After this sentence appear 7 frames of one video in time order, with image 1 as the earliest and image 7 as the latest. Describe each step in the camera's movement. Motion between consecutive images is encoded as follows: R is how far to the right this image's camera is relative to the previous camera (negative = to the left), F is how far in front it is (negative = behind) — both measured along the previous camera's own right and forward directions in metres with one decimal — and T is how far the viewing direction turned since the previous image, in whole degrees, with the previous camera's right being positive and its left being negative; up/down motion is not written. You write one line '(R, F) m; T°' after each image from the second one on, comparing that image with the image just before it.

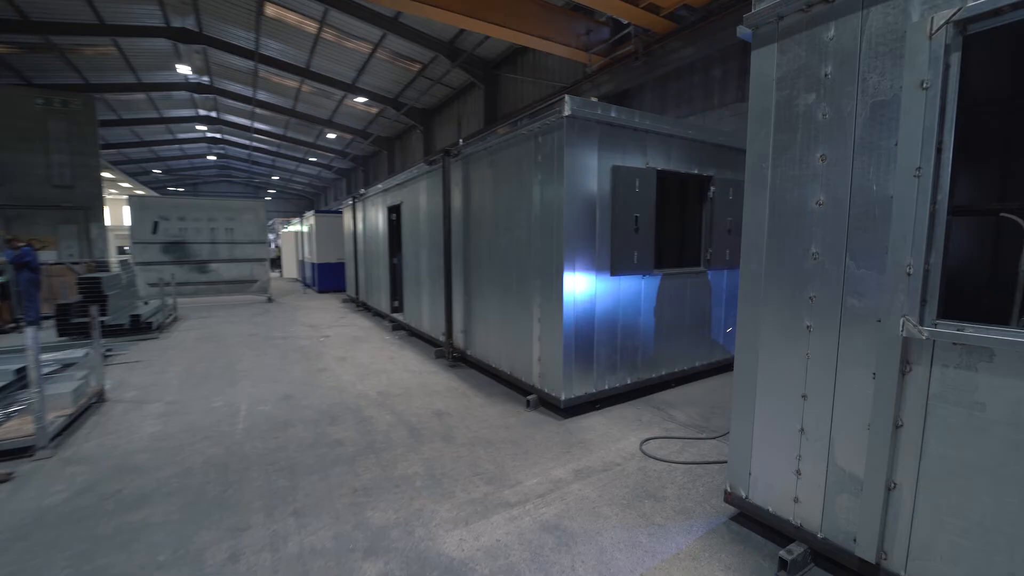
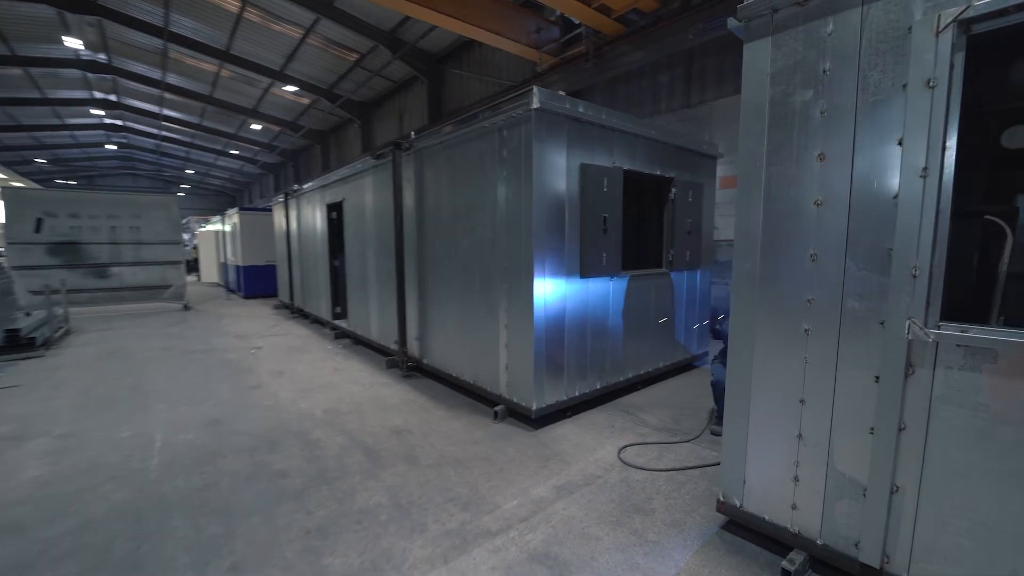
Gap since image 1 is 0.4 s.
(-0.2, +0.2) m; +8°
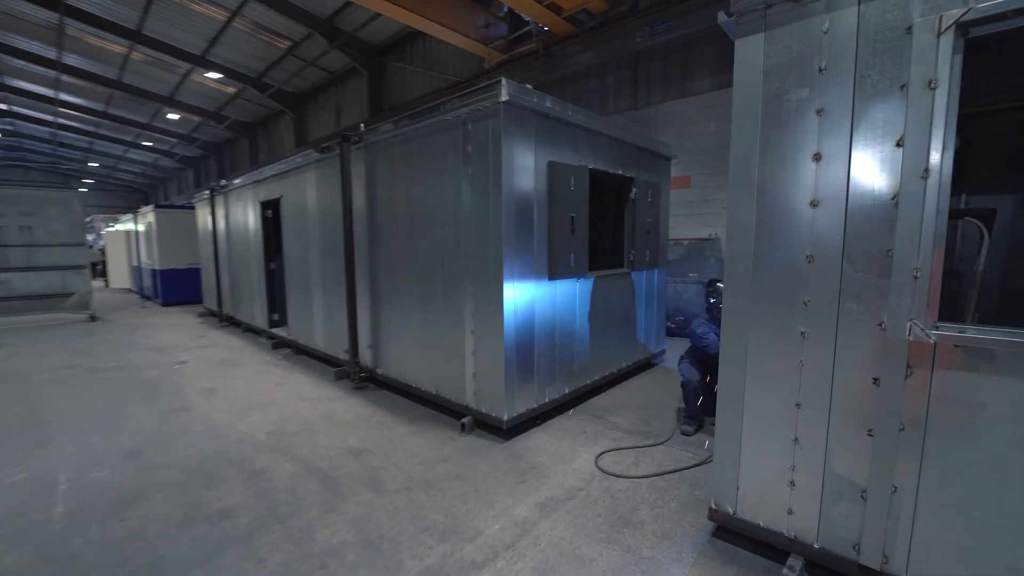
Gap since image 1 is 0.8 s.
(-0.2, +0.2) m; +7°
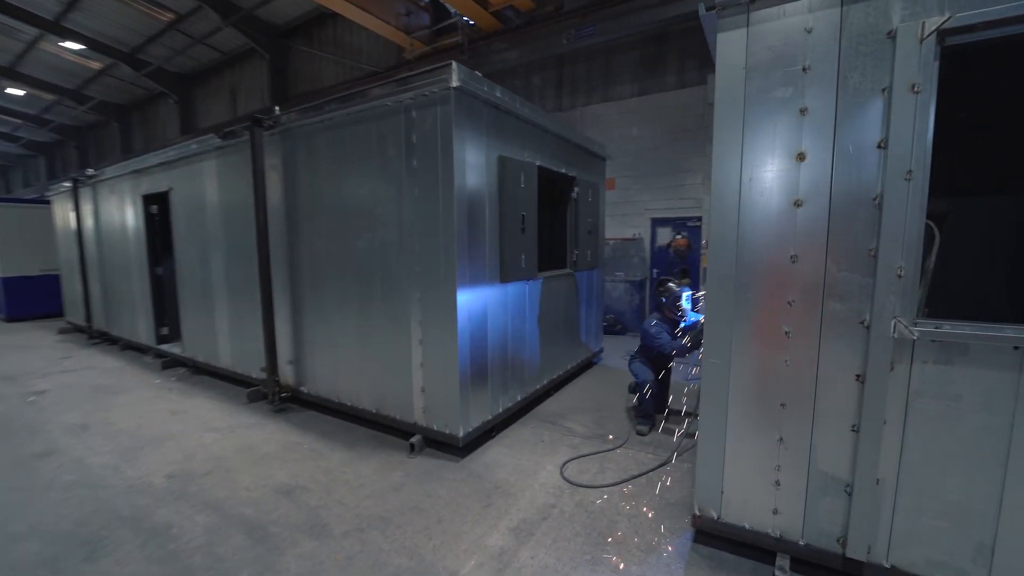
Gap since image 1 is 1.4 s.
(-0.2, +0.2) m; +11°
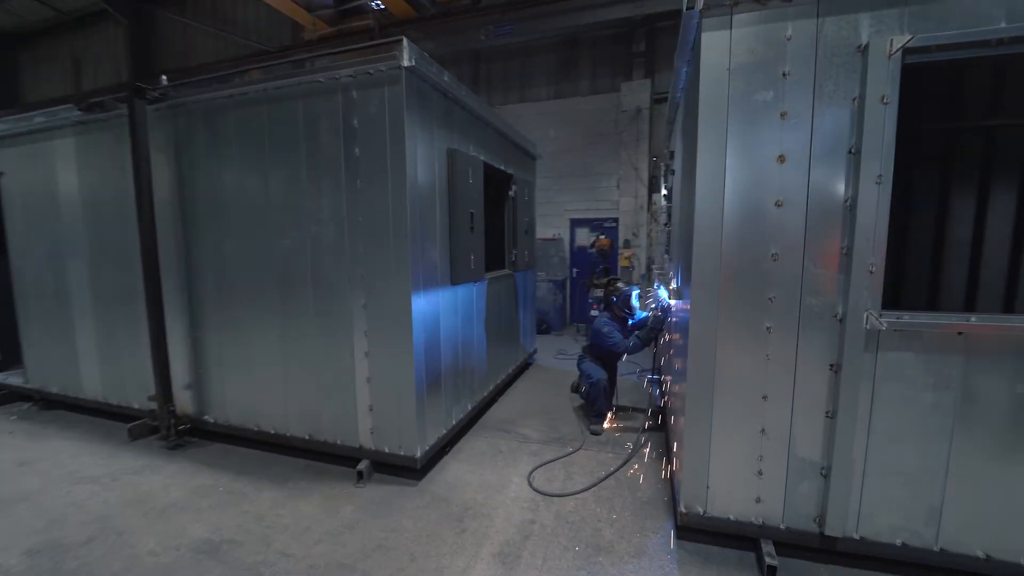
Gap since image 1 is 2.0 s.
(-0.3, +0.2) m; +13°
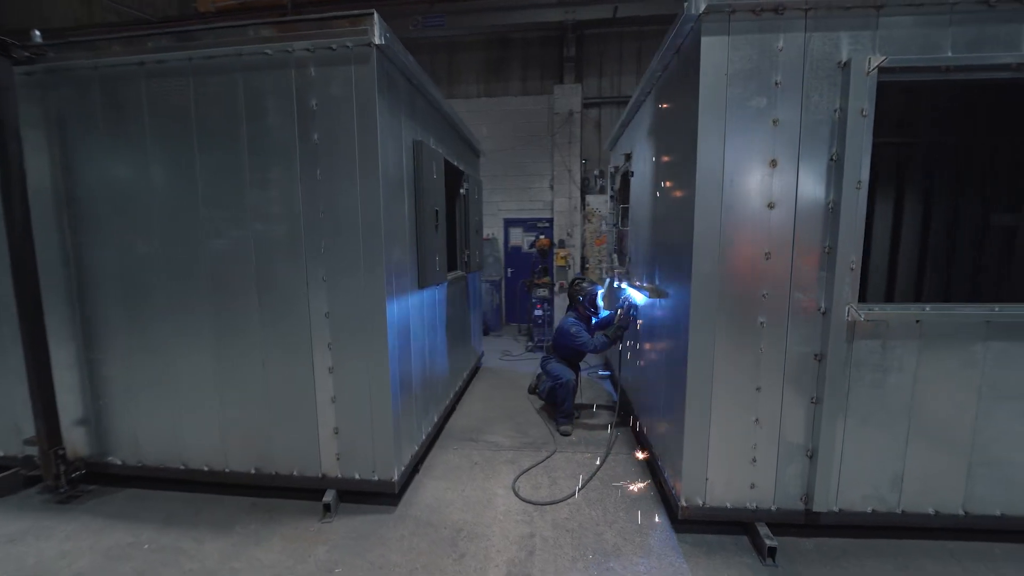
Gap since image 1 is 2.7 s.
(-0.4, +0.2) m; +12°
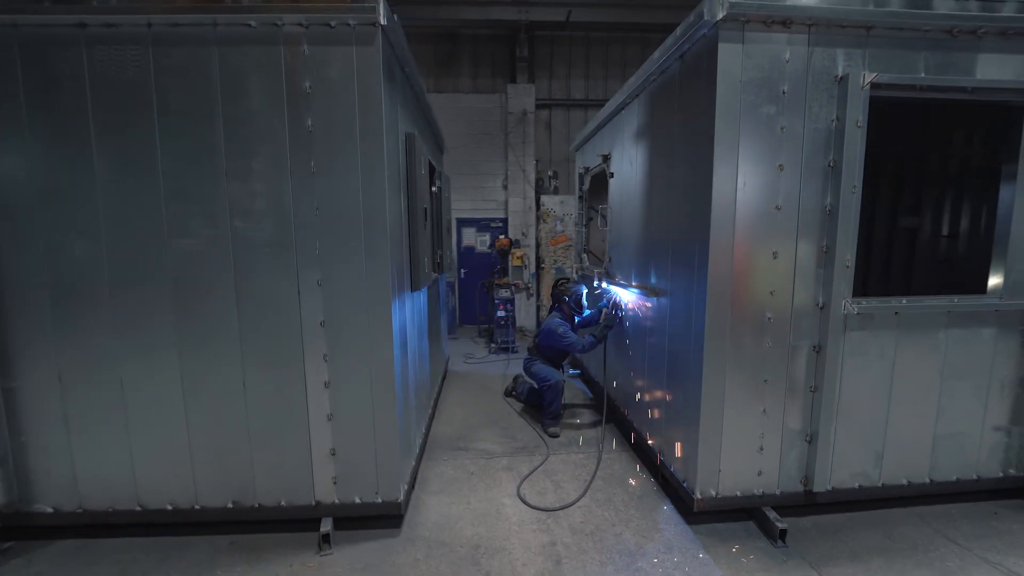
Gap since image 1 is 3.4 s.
(-0.4, +0.1) m; +10°
